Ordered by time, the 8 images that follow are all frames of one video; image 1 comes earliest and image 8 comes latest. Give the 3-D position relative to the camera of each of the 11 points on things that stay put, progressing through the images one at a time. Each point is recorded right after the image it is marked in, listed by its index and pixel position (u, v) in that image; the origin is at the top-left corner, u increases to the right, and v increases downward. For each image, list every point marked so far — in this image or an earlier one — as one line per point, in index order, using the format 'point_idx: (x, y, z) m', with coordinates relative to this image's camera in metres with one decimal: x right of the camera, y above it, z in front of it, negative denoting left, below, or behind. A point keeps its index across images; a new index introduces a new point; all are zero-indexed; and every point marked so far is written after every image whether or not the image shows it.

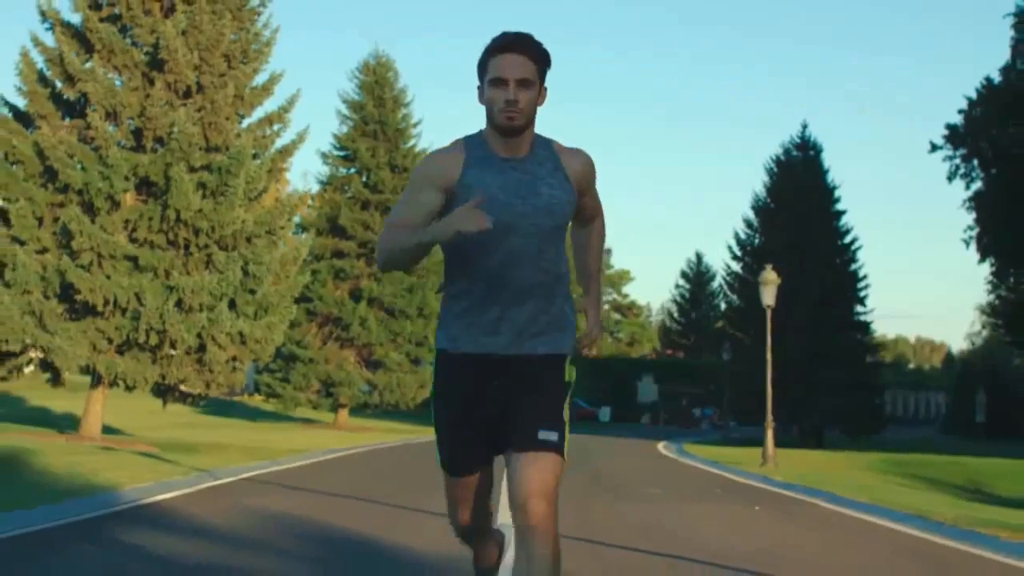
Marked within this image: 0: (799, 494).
0: (+3.9, -2.8, +18.5) m
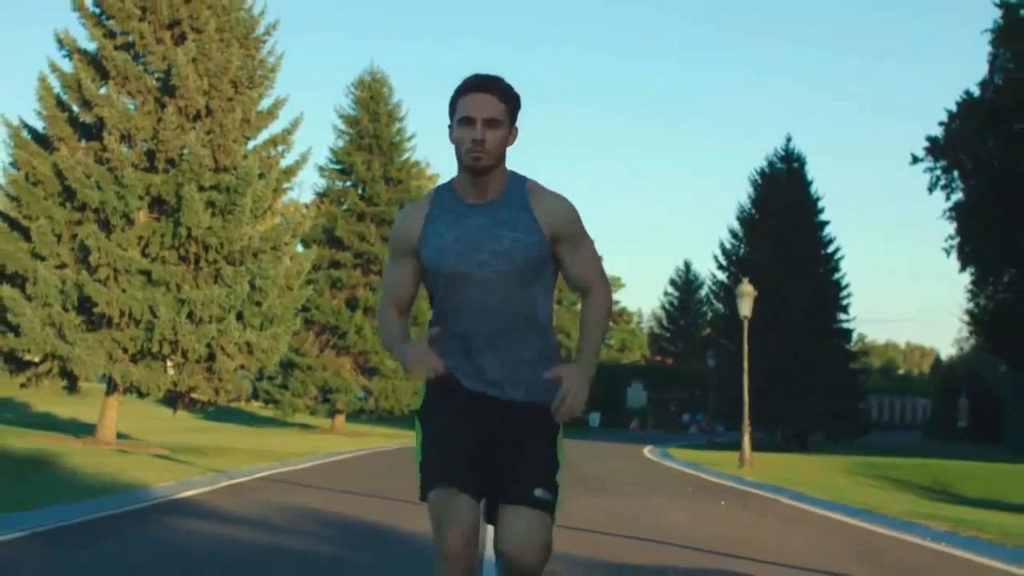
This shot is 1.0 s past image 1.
0: (+3.8, -3.0, +20.2) m
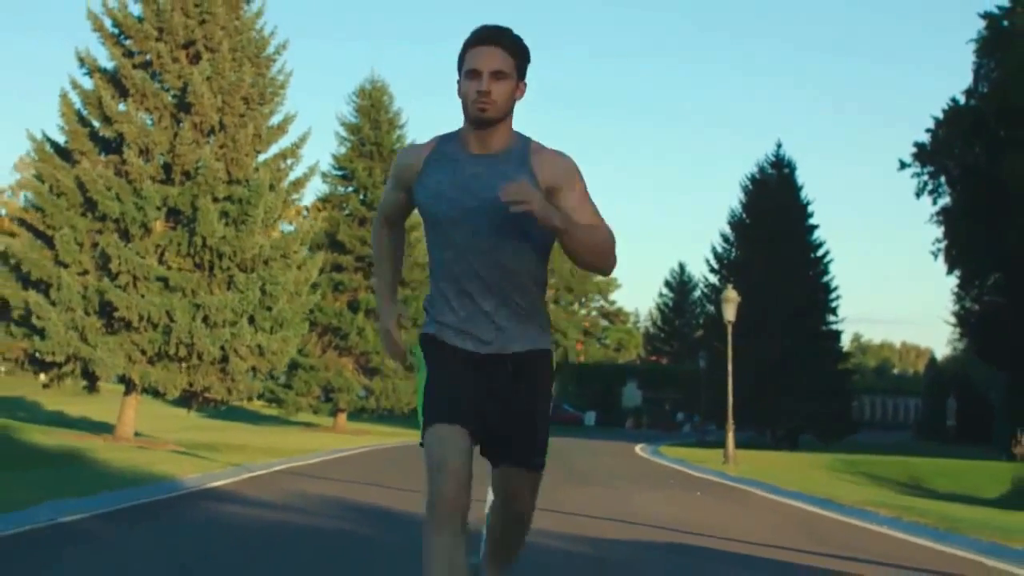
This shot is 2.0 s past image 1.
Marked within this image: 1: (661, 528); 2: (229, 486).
0: (+3.7, -3.2, +21.9) m
1: (+1.6, -2.5, +14.1) m
2: (-3.5, -2.5, +17.3) m
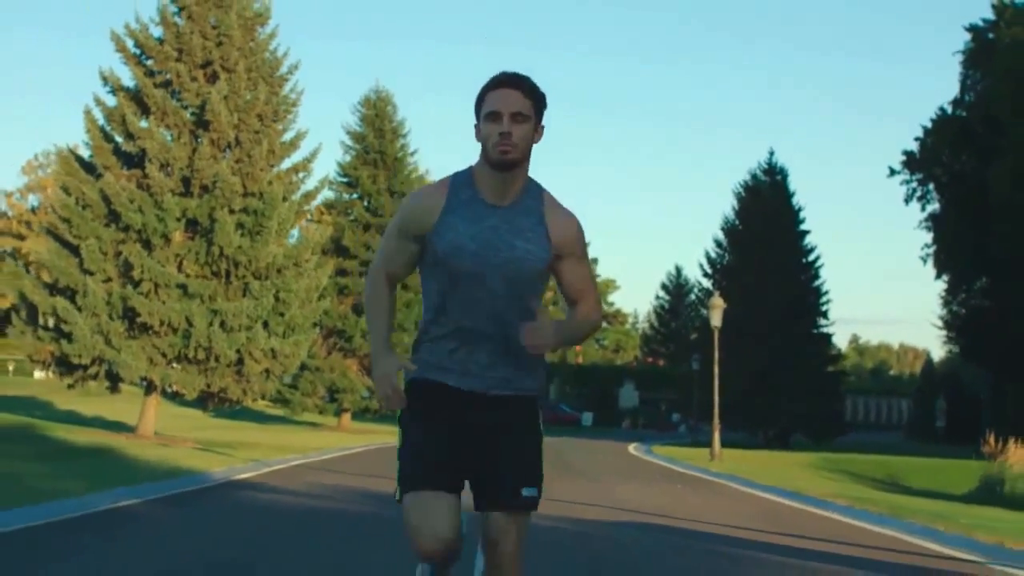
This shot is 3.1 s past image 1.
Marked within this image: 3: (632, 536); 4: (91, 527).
0: (+3.7, -3.3, +23.8) m
1: (+1.6, -2.7, +16.0) m
2: (-3.6, -2.7, +19.2) m
3: (+1.2, -2.4, +13.4) m
4: (-4.3, -2.4, +14.0) m
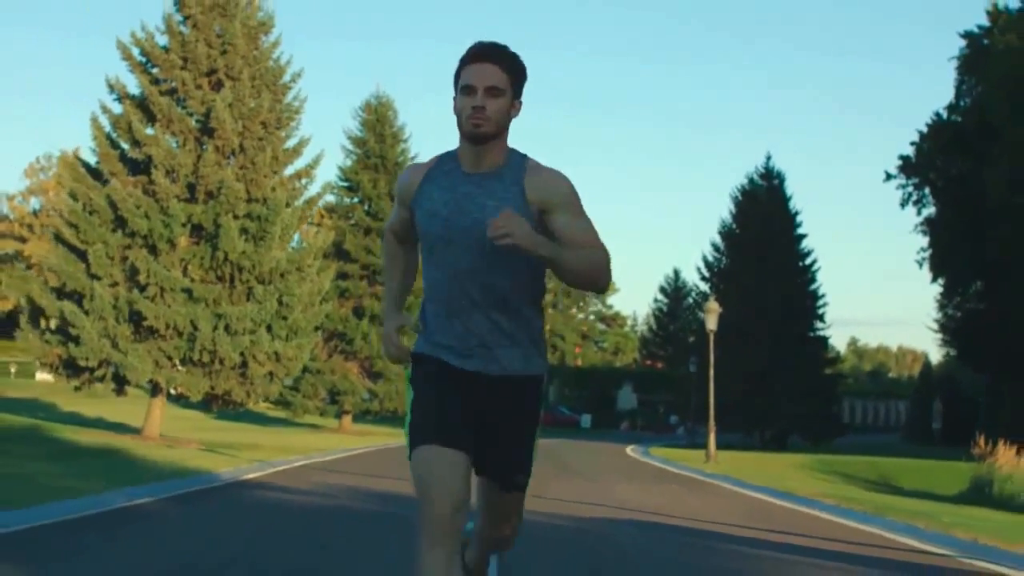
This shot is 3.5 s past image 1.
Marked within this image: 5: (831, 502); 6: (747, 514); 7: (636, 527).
0: (+3.6, -3.4, +24.4) m
1: (+1.6, -2.7, +16.6) m
2: (-3.6, -2.8, +19.8) m
3: (+1.2, -2.5, +14.0) m
4: (-4.3, -2.5, +14.6) m
5: (+4.4, -2.9, +18.7) m
6: (+2.9, -2.8, +16.9) m
7: (+1.3, -2.6, +14.7) m
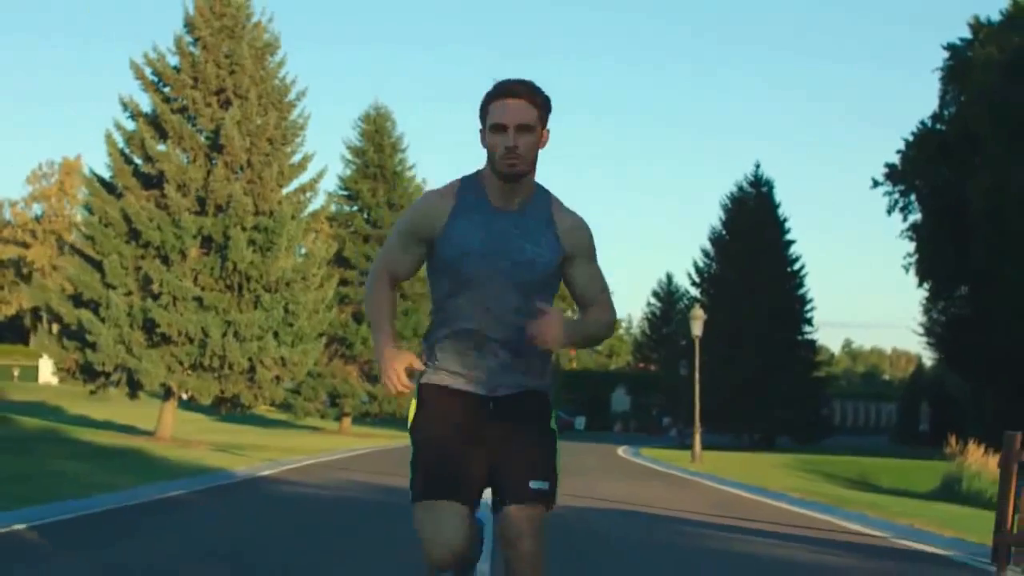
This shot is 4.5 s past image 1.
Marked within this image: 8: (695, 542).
0: (+3.5, -3.6, +26.2) m
1: (+1.5, -2.9, +18.3) m
2: (-3.7, -2.9, +21.5) m
3: (+1.1, -2.7, +15.8) m
4: (-4.4, -2.7, +16.3) m
5: (+4.3, -3.1, +20.5) m
6: (+2.9, -3.0, +18.6) m
7: (+1.3, -2.8, +16.4) m
8: (+1.9, -2.6, +14.0) m
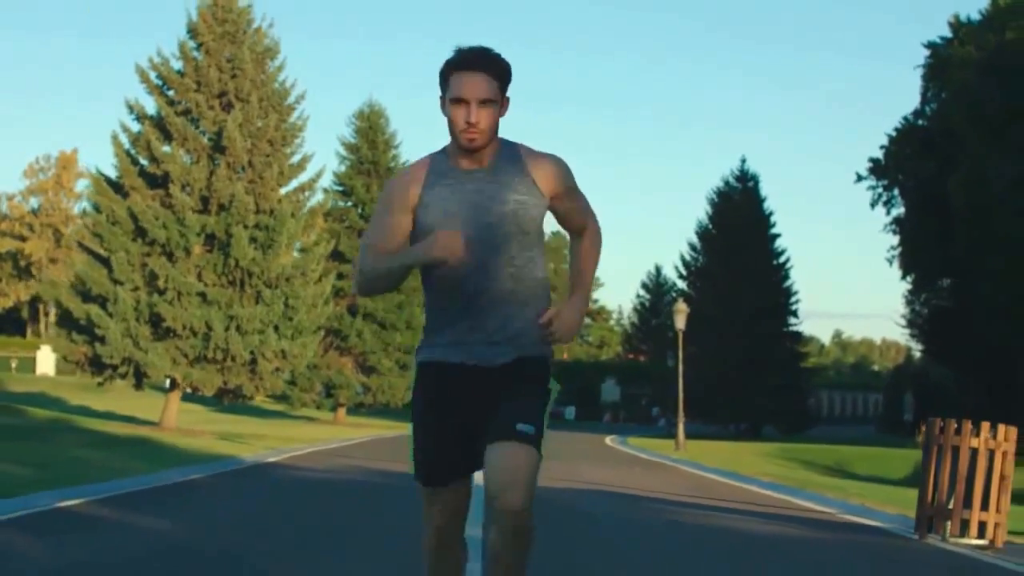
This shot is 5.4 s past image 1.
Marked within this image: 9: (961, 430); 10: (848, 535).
0: (+3.3, -3.6, +27.7) m
1: (+1.3, -2.9, +19.8) m
2: (-3.9, -2.9, +23.0) m
3: (+1.0, -2.7, +17.3) m
4: (-4.5, -2.7, +17.8) m
5: (+4.1, -3.1, +22.0) m
6: (+2.7, -3.0, +20.2) m
7: (+1.1, -2.8, +17.9) m
8: (+1.8, -2.6, +15.5) m
9: (+4.3, -1.4, +13.3) m
10: (+3.3, -2.4, +13.5) m
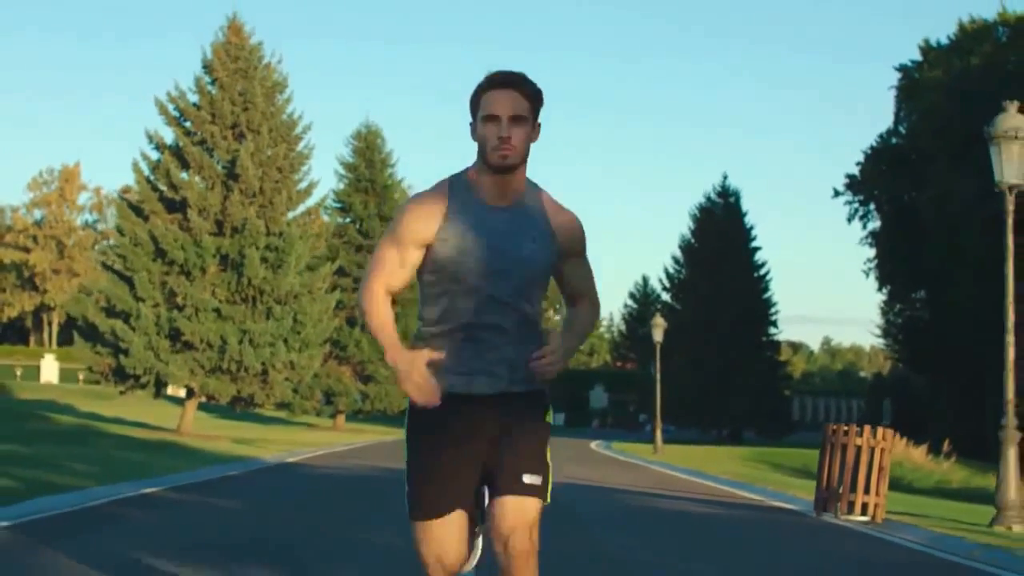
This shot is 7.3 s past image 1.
0: (+3.1, -4.0, +30.9) m
1: (+1.2, -3.3, +23.0) m
2: (-4.0, -3.3, +26.1) m
3: (+0.8, -3.1, +20.4) m
4: (-4.6, -3.1, +20.9) m
5: (+3.9, -3.5, +25.2) m
6: (+2.5, -3.4, +23.3) m
7: (+1.0, -3.1, +21.1) m
8: (+1.6, -3.0, +18.7) m
9: (+4.1, -1.7, +16.4) m
10: (+3.2, -2.8, +16.6) m
